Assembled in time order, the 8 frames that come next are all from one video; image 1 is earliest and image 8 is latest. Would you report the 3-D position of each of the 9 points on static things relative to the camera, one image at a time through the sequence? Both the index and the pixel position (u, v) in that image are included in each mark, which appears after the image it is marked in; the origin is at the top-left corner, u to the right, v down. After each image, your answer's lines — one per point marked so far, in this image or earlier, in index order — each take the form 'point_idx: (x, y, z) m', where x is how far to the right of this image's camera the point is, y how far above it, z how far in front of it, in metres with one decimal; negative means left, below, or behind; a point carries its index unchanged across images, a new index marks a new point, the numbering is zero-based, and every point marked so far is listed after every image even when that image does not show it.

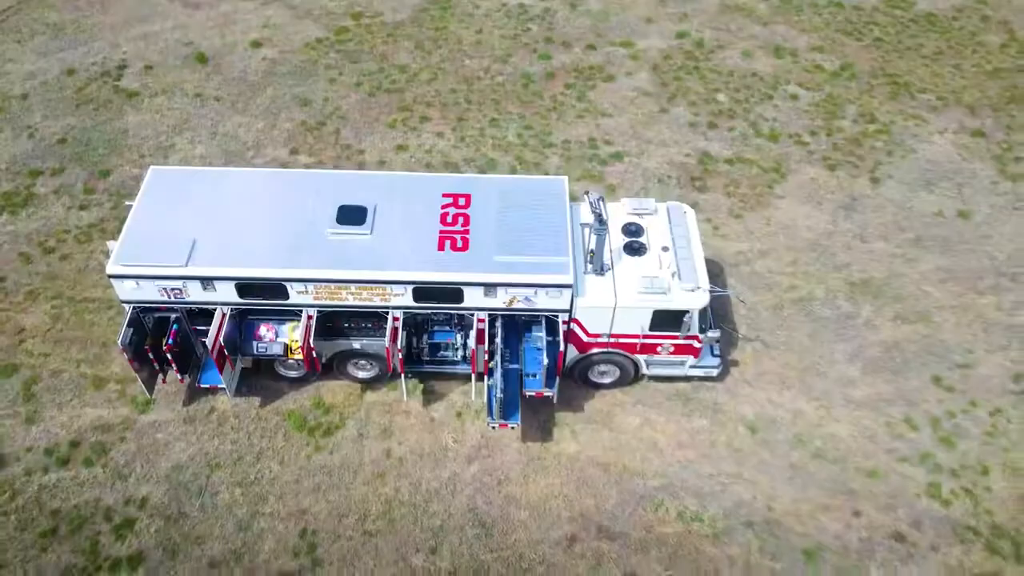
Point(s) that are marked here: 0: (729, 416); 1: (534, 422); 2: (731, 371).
0: (+3.7, -2.2, +14.1) m
1: (+0.4, -2.3, +13.9) m
2: (+3.9, -1.5, +14.7) m
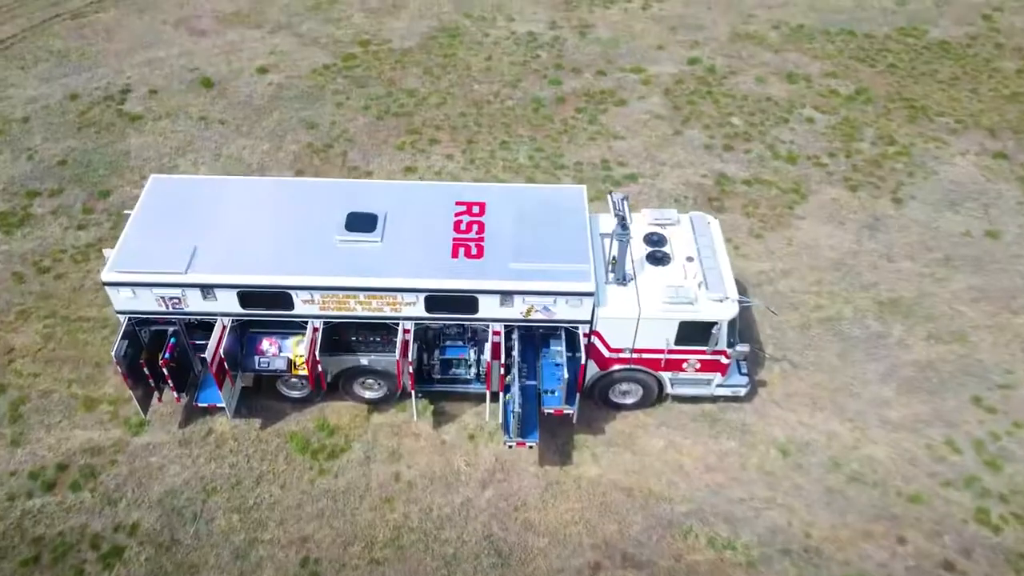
0: (+4.0, -2.4, +13.3) m
1: (+0.6, -2.5, +13.1) m
2: (+4.2, -1.7, +13.9) m
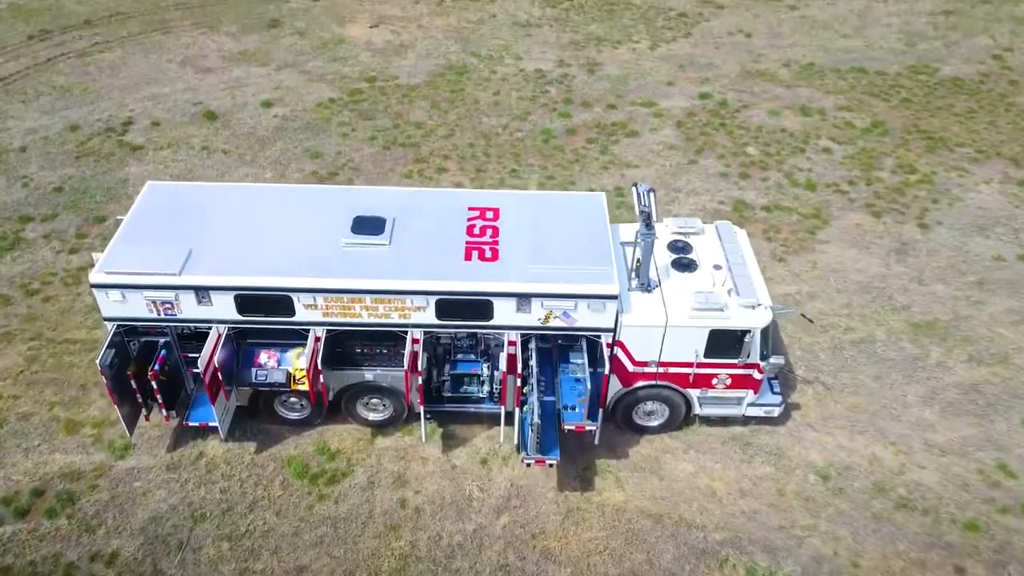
0: (+4.2, -2.6, +12.2) m
1: (+0.9, -2.7, +12.1) m
2: (+4.4, -2.0, +12.9) m
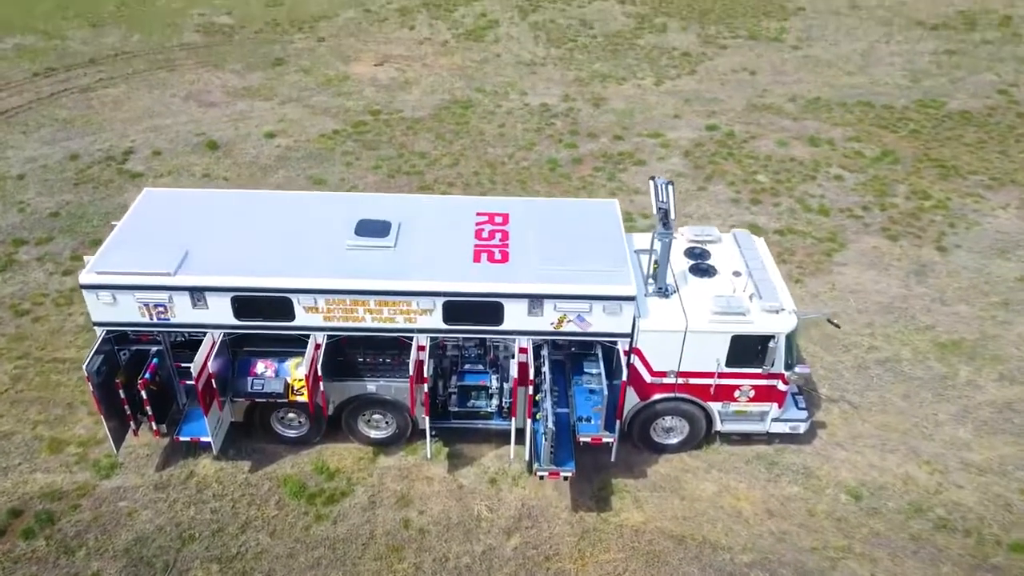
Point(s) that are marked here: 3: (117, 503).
0: (+4.4, -2.7, +11.5) m
1: (+1.0, -2.8, +11.3) m
2: (+4.5, -2.2, +12.2) m
3: (-5.2, -2.9, +11.0) m
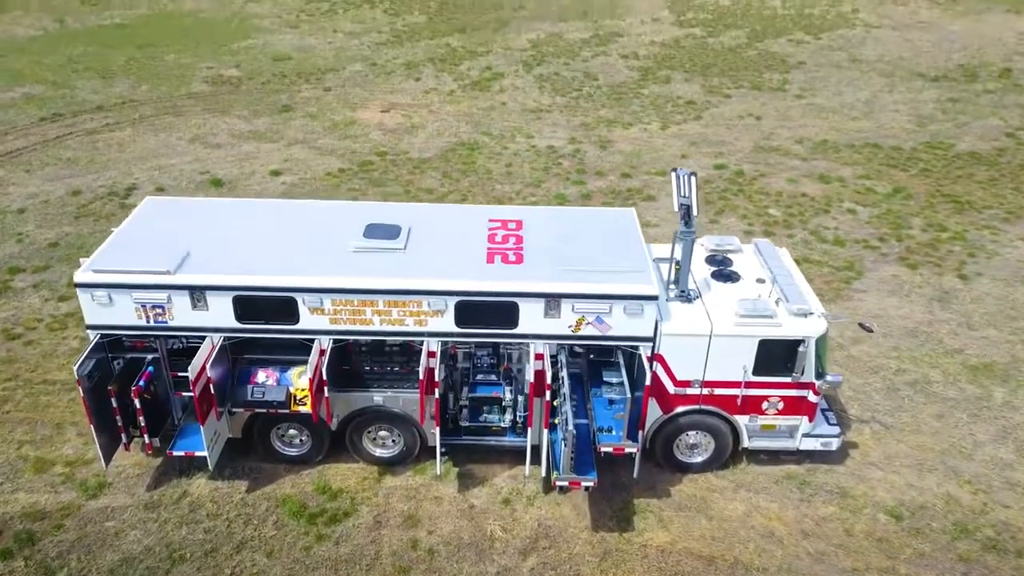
0: (+4.5, -2.8, +10.7) m
1: (+1.2, -2.8, +10.6) m
2: (+4.7, -2.3, +11.5) m
3: (-5.1, -2.9, +10.2) m
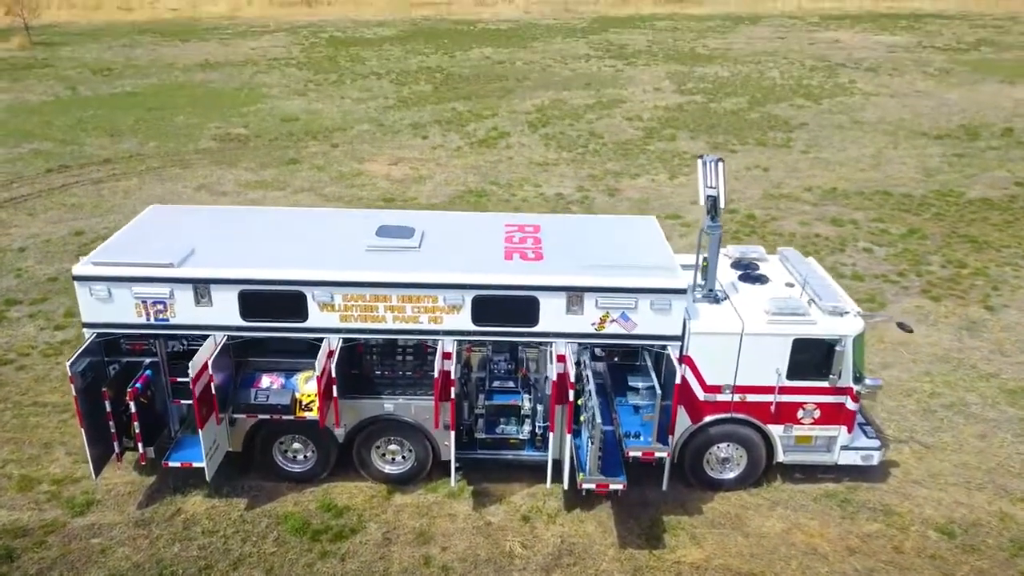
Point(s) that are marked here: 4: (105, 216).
0: (+4.8, -2.8, +10.0) m
1: (+1.4, -2.8, +9.8) m
2: (+5.0, -2.4, +10.8) m
3: (-4.8, -2.9, +9.4) m
4: (-9.8, +1.7, +19.9) m
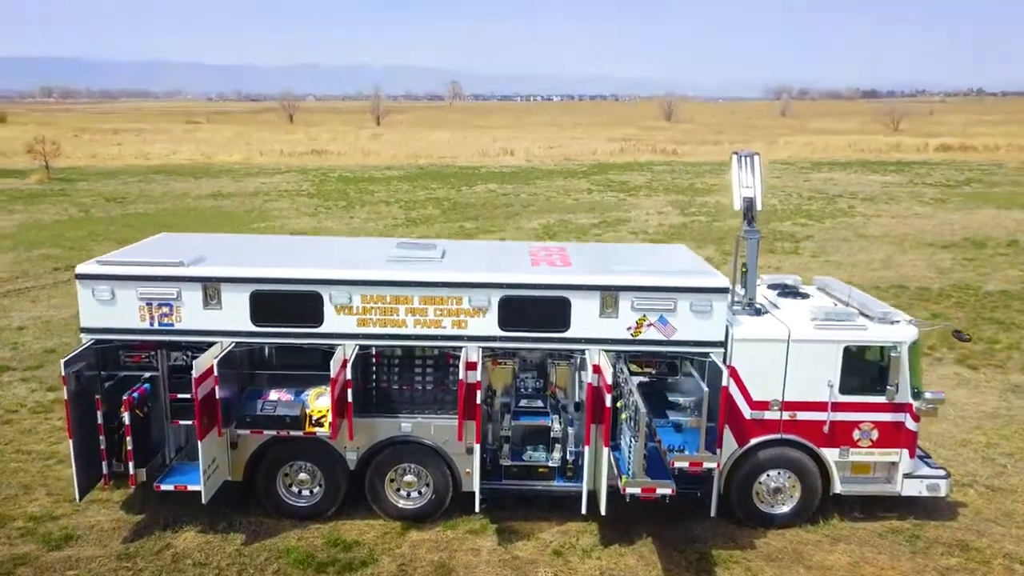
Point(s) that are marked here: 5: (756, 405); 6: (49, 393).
0: (+5.1, -2.9, +8.9) m
1: (+1.8, -2.9, +8.7) m
2: (+5.3, -2.7, +9.8) m
3: (-4.5, -2.9, +8.3) m
4: (-9.5, -0.3, +19.4) m
5: (+2.7, -1.2, +9.0) m
6: (-7.5, -1.7, +13.4) m
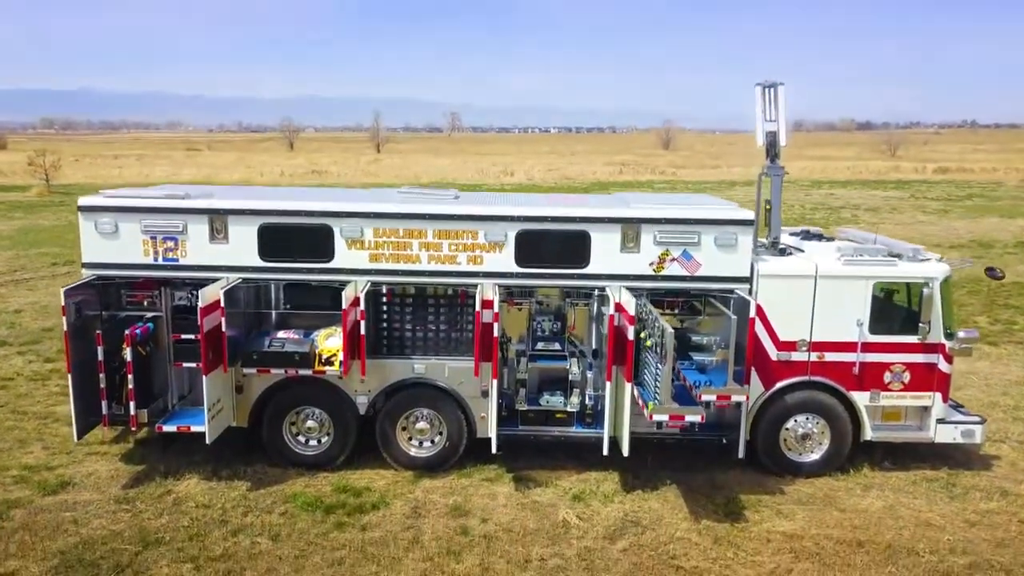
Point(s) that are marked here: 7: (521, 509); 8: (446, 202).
0: (+5.3, -2.2, +8.5) m
1: (+2.0, -2.2, +8.3) m
2: (+5.5, -2.0, +9.4) m
3: (-4.3, -2.2, +7.9) m
4: (-9.3, -0.1, +19.1) m
5: (+2.8, -0.5, +8.7) m
6: (-7.4, -1.2, +13.1) m
7: (+0.1, -2.2, +8.1) m
8: (-0.7, +0.9, +8.8) m
